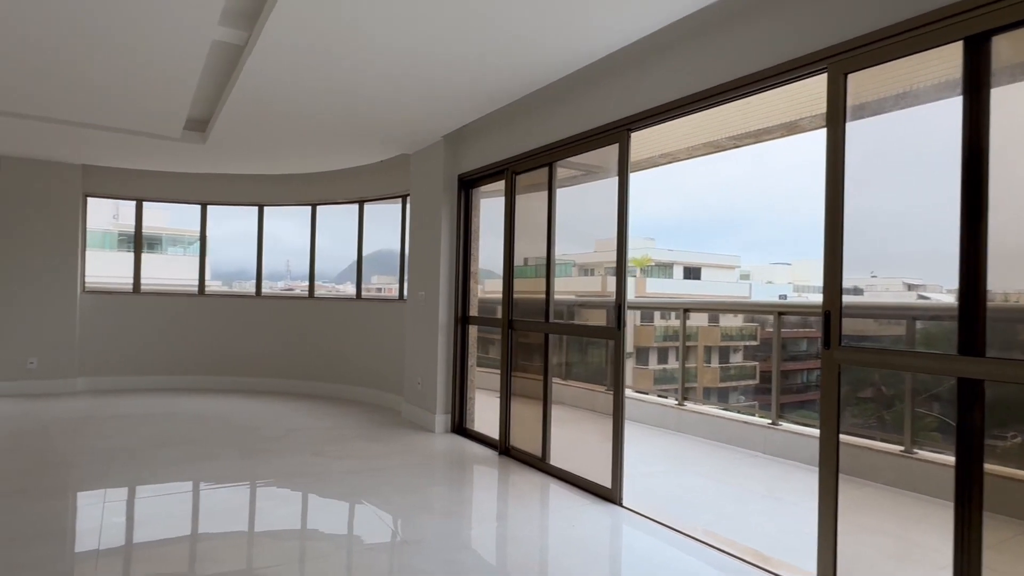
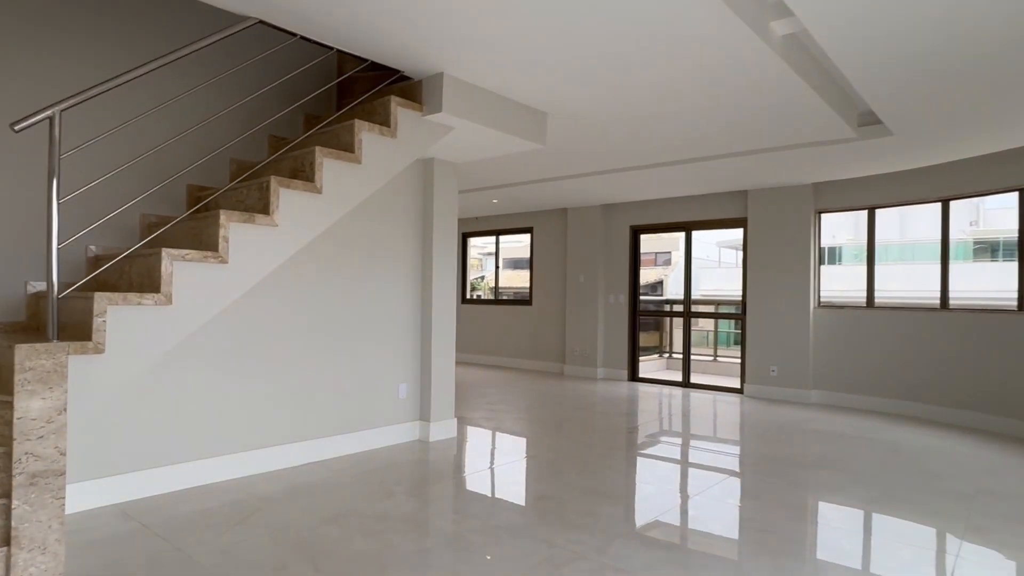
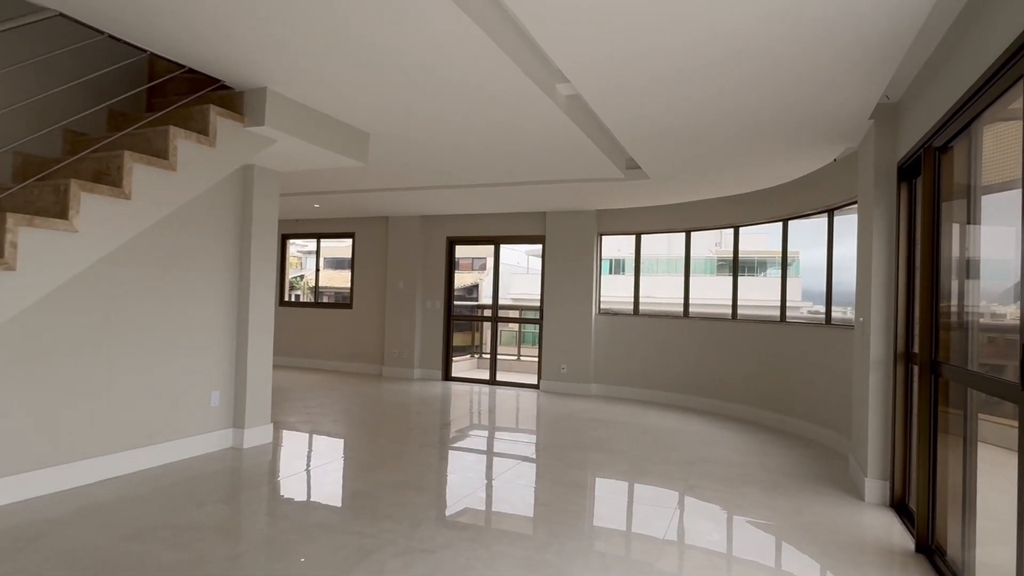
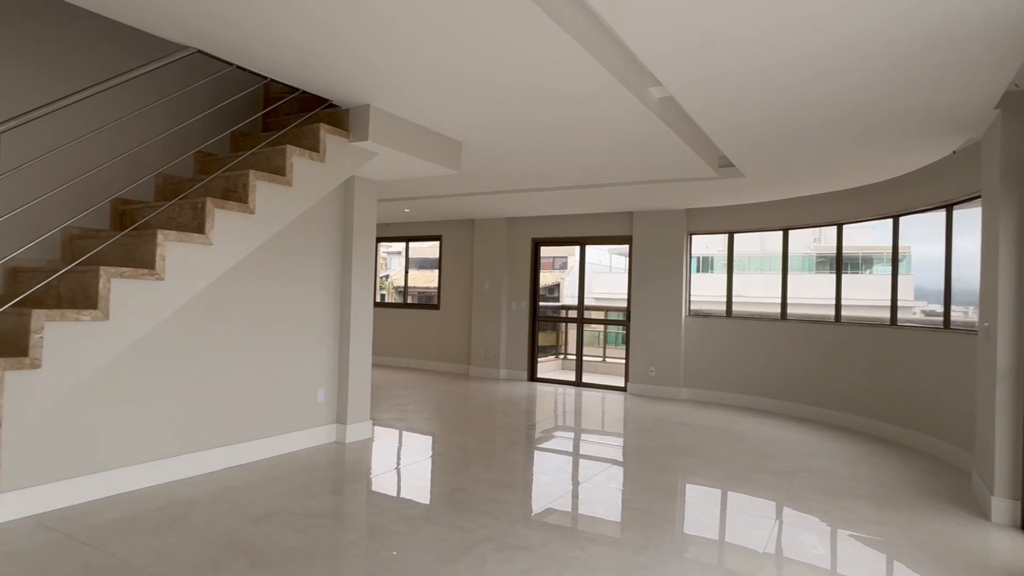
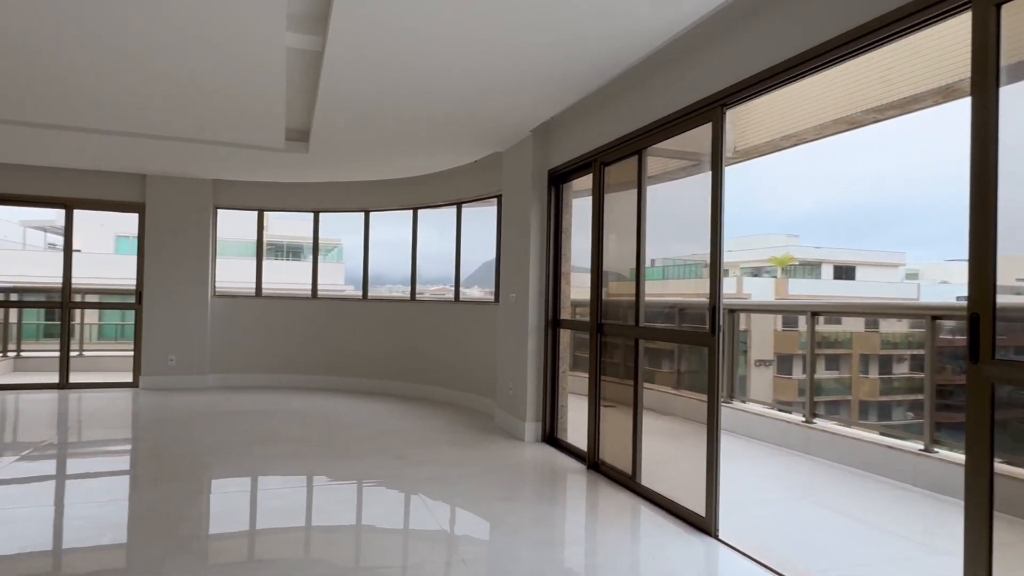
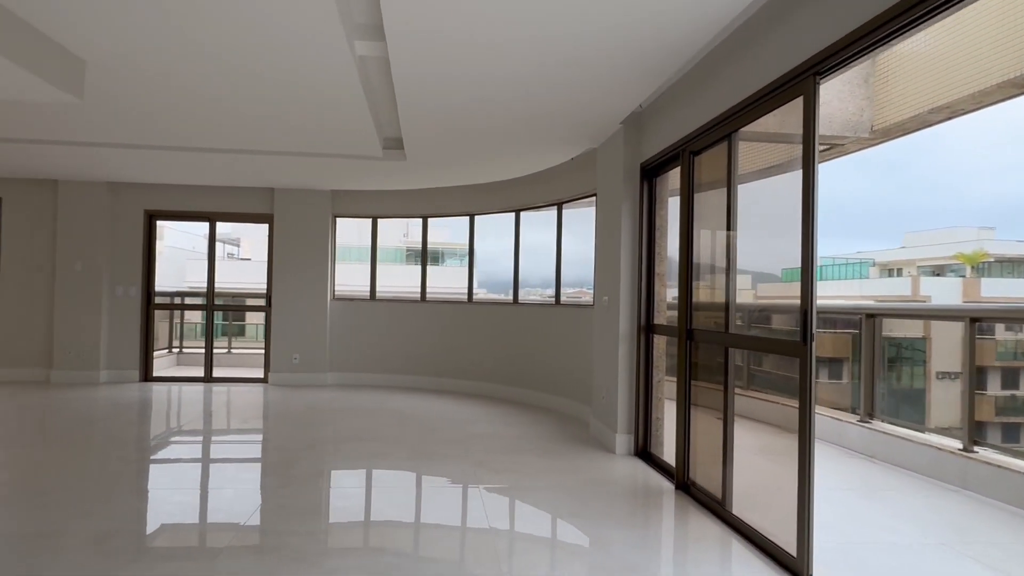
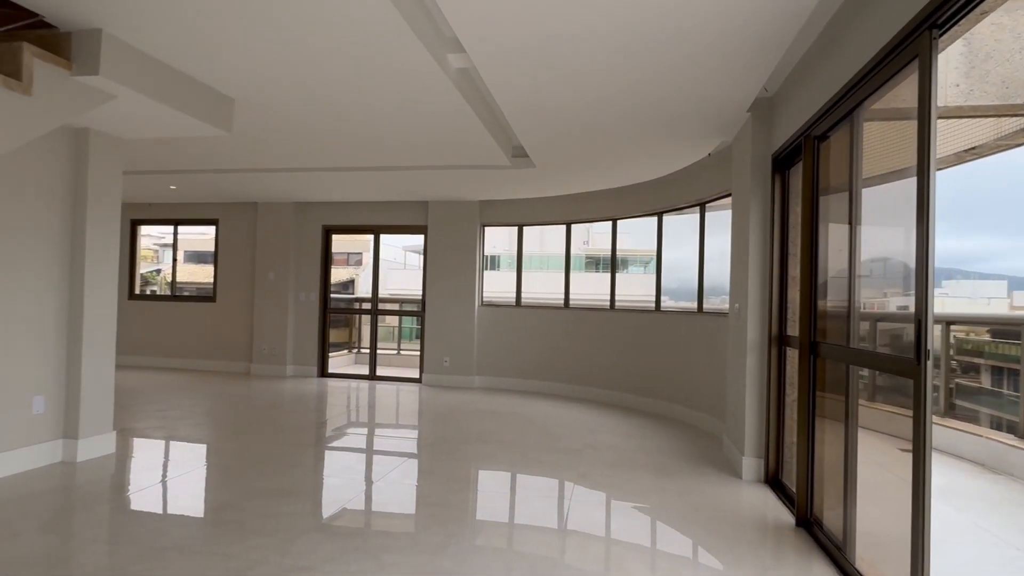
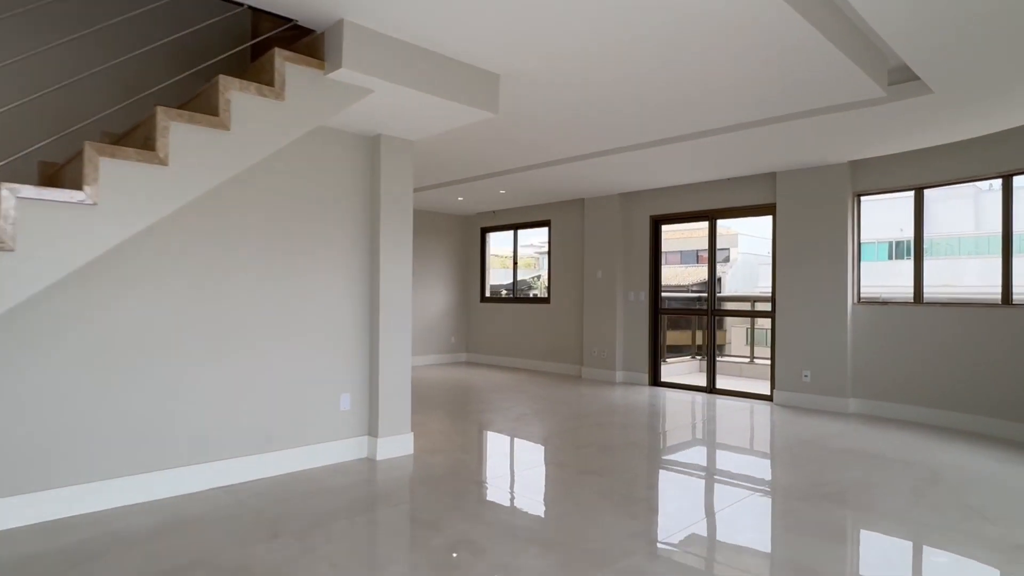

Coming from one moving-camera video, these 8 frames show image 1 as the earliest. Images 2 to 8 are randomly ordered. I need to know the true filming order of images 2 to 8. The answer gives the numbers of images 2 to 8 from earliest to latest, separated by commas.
5, 6, 7, 3, 4, 2, 8
